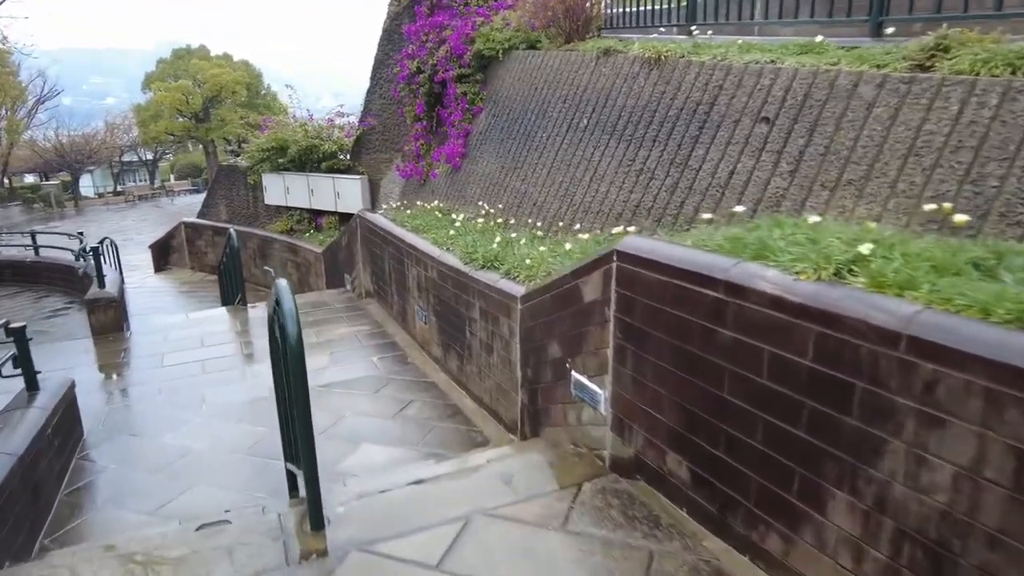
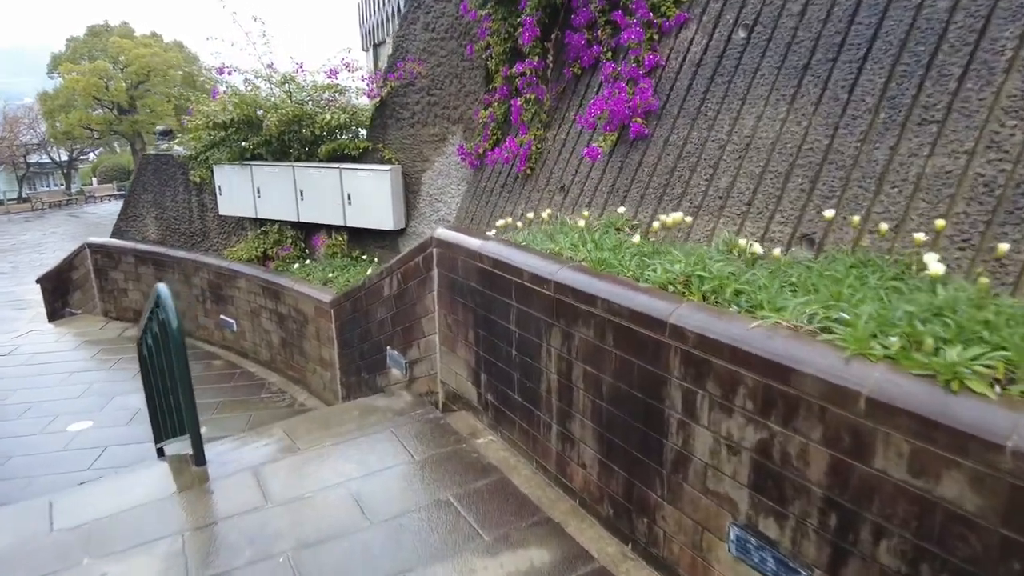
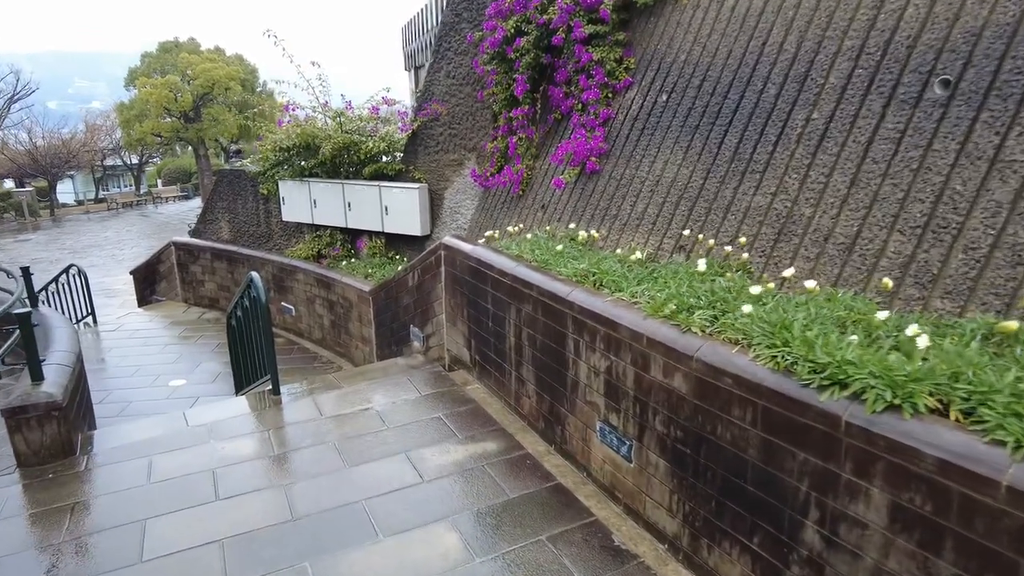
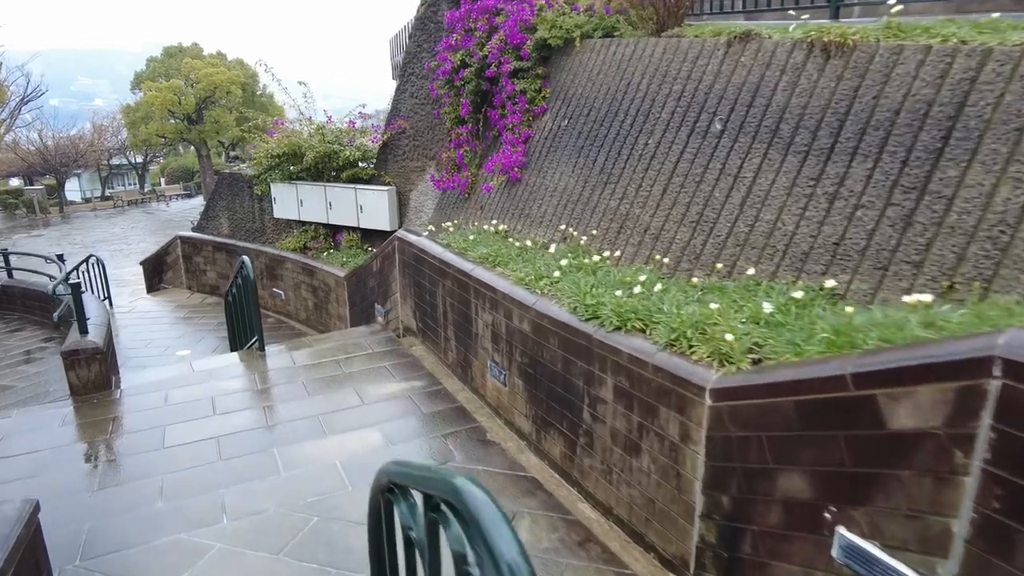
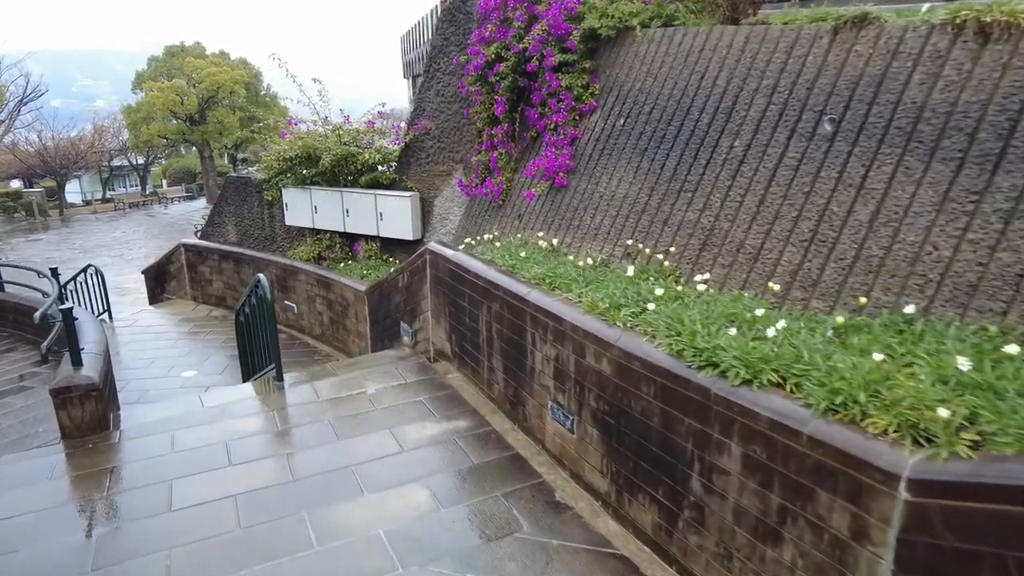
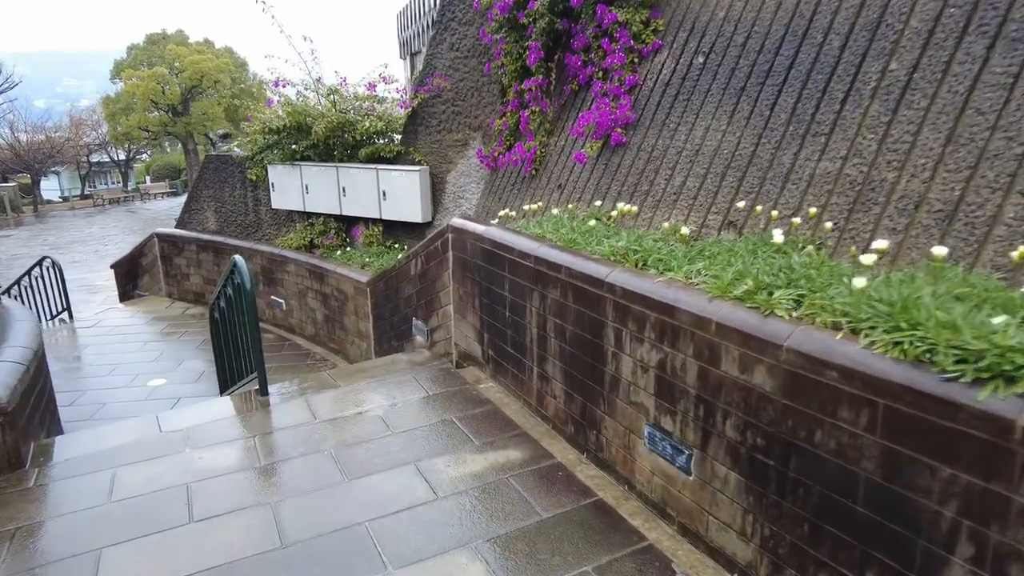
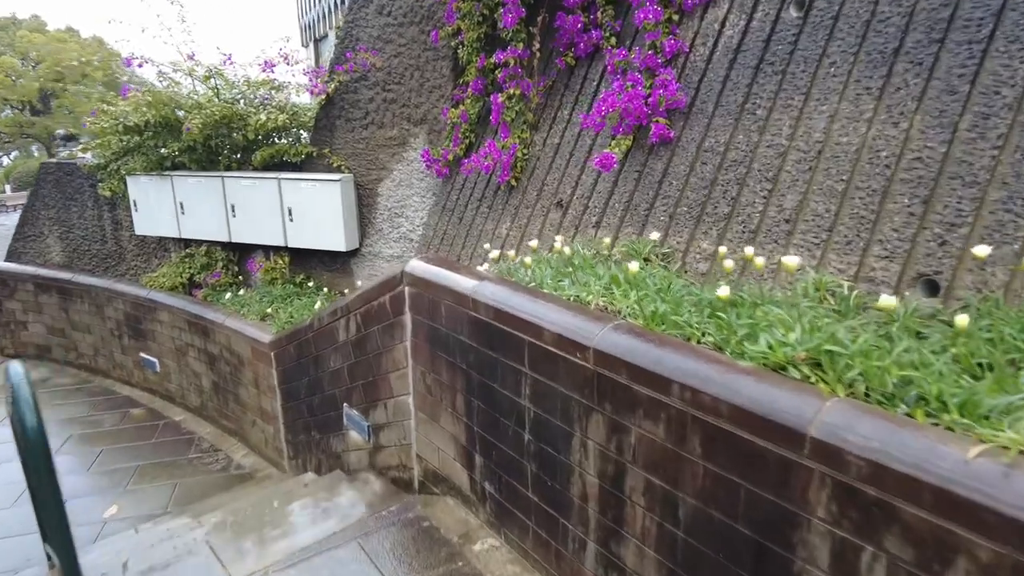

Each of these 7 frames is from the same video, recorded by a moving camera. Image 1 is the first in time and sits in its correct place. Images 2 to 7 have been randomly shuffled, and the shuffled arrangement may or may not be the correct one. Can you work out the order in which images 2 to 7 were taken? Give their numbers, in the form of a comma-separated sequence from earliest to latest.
4, 5, 3, 6, 2, 7
